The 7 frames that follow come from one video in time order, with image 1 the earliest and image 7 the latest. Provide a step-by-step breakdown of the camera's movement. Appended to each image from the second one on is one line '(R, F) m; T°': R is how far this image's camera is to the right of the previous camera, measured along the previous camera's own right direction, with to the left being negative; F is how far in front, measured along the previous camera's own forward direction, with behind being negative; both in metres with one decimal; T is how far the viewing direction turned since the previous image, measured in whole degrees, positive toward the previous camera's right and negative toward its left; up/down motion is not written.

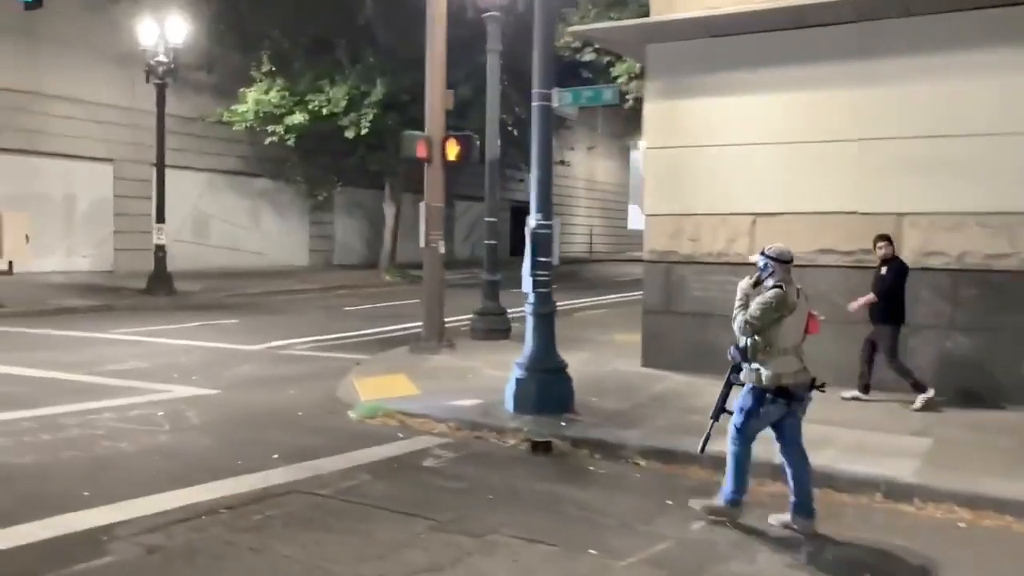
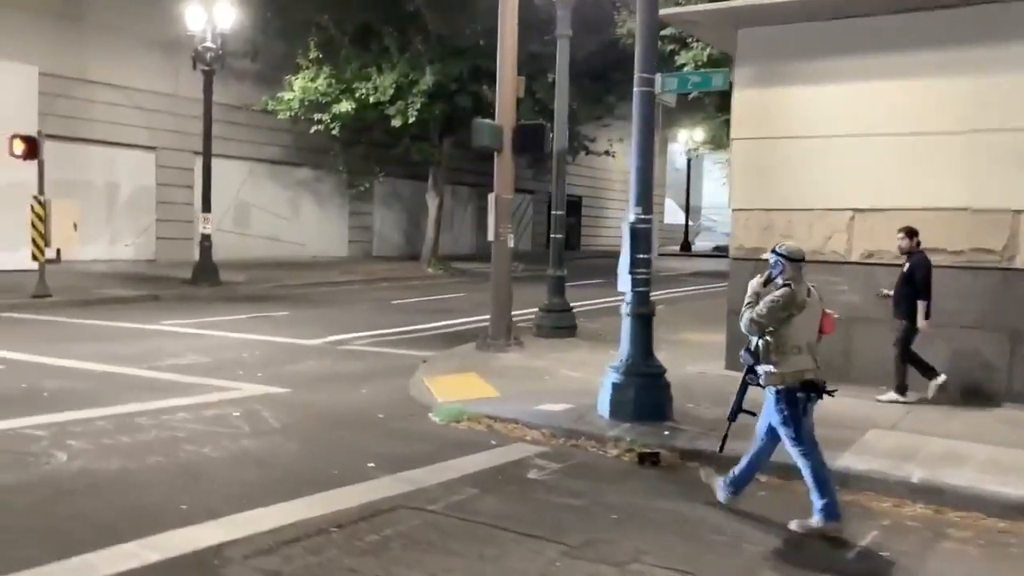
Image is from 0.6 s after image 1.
(-0.9, +0.7) m; -2°
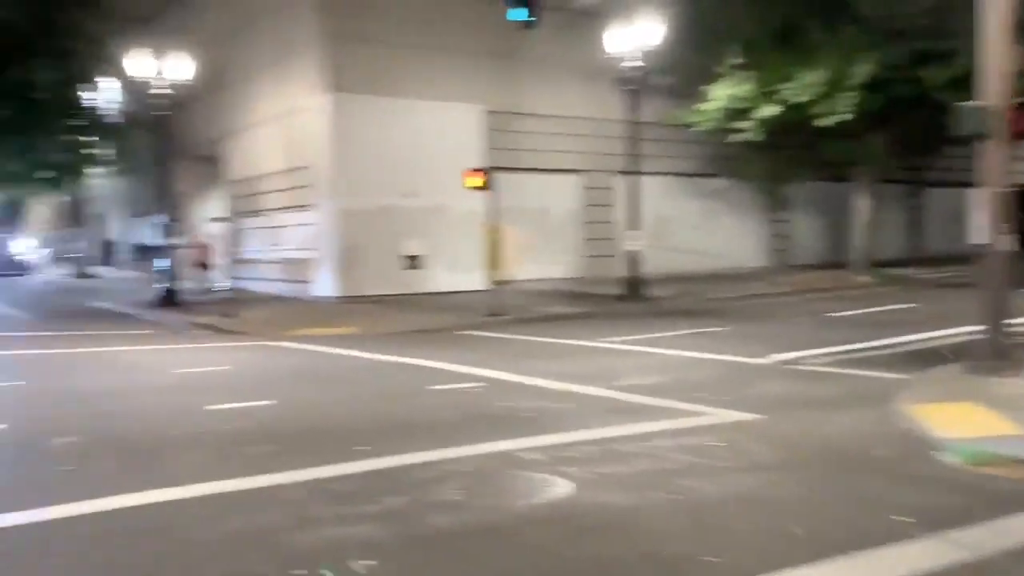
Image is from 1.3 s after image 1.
(-1.1, +0.7) m; -25°
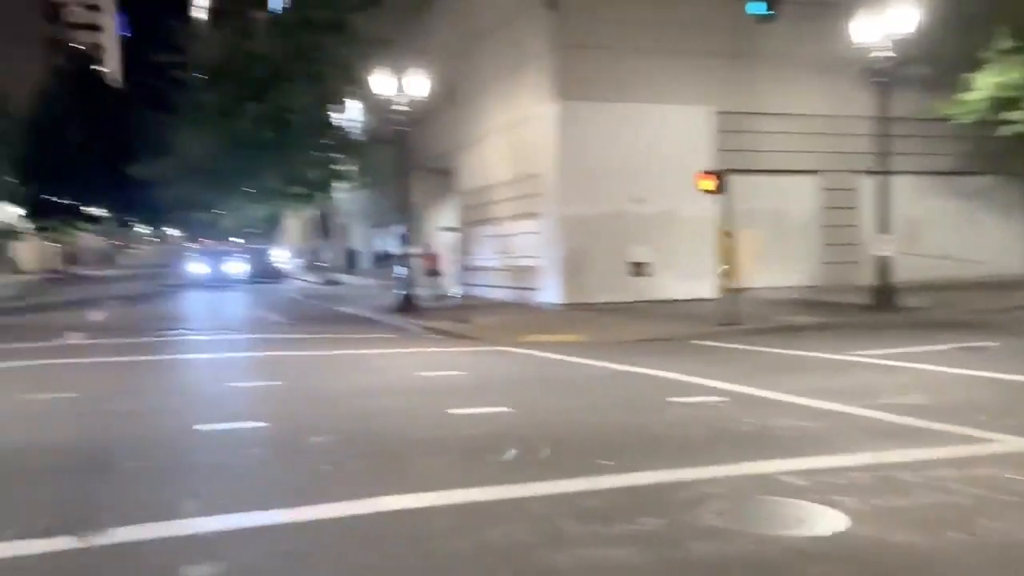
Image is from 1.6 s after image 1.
(-0.4, +0.5) m; -14°
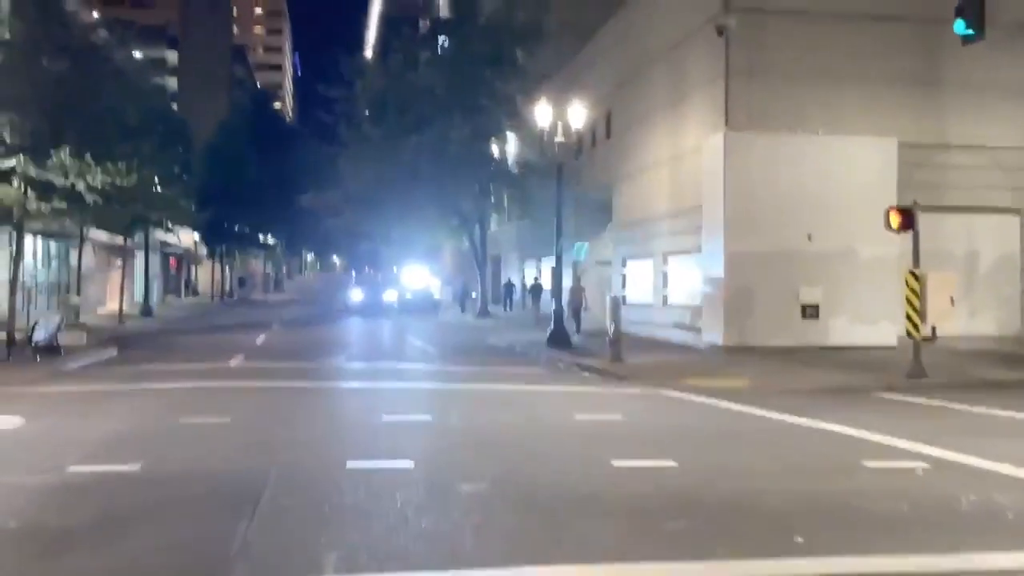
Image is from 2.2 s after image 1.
(-0.3, +1.1) m; -9°
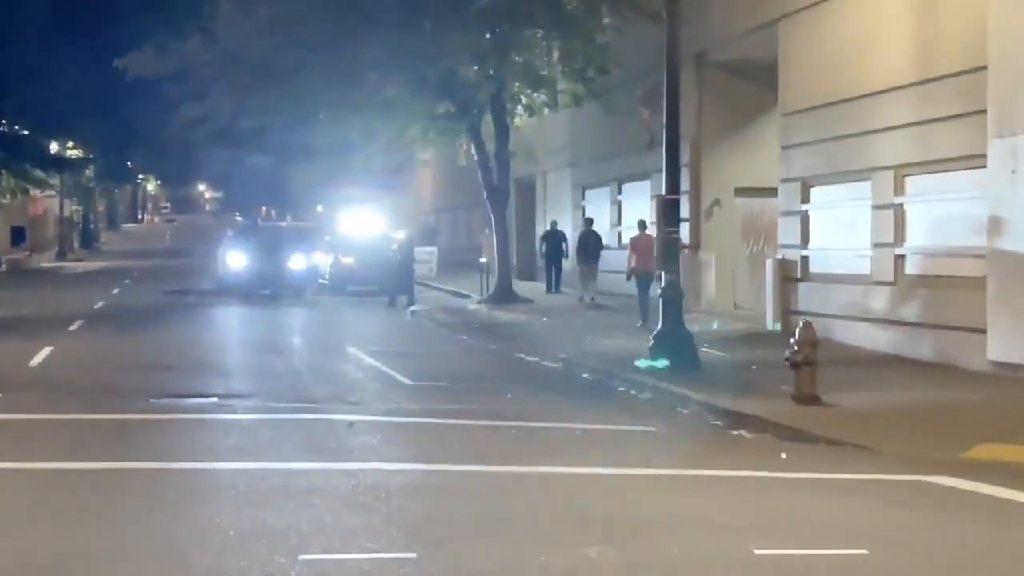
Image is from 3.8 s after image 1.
(-1.8, +18.3) m; +3°
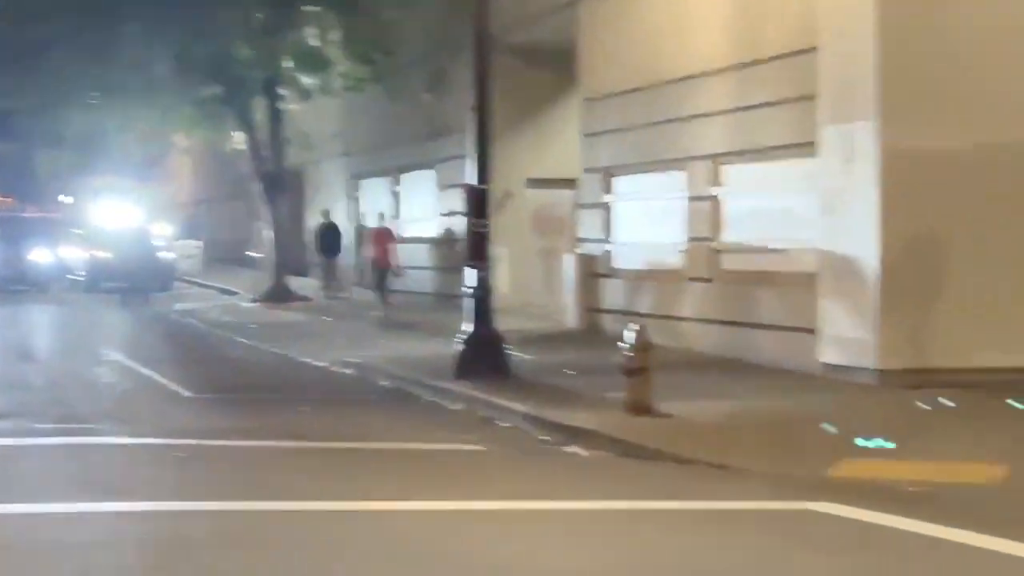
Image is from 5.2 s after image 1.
(-0.2, +2.0) m; +14°
